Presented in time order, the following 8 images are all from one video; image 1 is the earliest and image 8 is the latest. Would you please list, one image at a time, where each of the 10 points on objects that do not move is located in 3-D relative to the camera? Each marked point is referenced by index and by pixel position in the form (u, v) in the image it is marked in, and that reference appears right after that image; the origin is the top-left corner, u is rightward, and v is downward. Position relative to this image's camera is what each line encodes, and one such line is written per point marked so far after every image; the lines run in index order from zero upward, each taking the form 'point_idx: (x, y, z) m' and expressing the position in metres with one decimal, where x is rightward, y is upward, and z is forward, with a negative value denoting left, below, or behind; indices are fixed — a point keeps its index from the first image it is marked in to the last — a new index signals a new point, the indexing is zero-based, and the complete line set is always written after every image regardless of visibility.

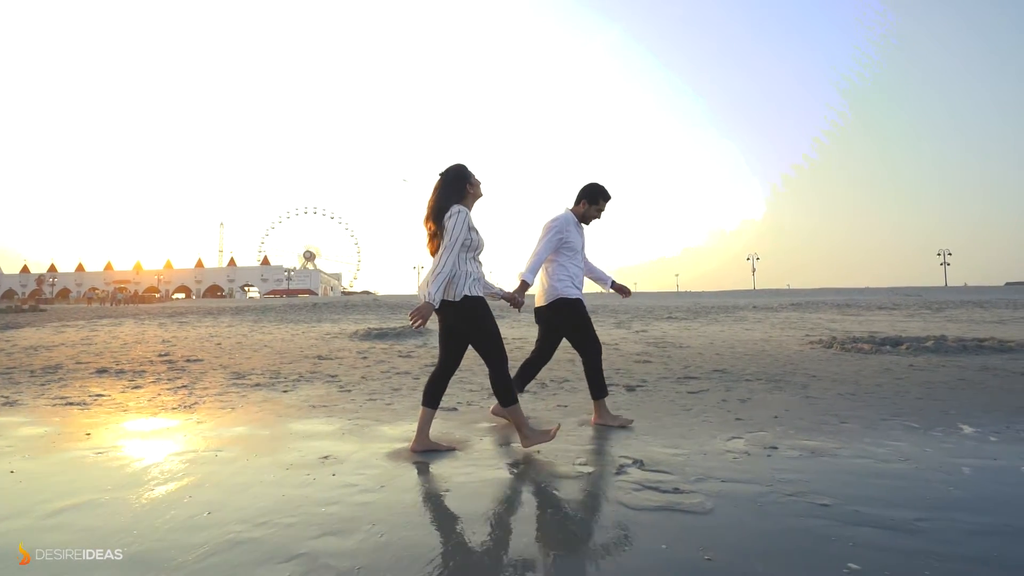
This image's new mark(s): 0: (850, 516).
0: (+1.2, -0.8, +2.4) m
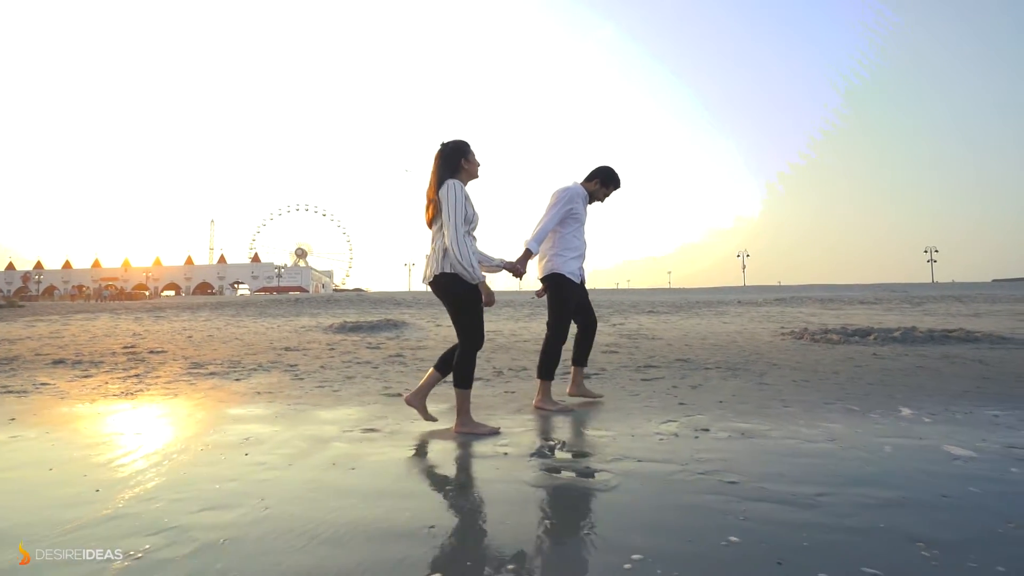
0: (+0.8, -0.7, +2.3) m
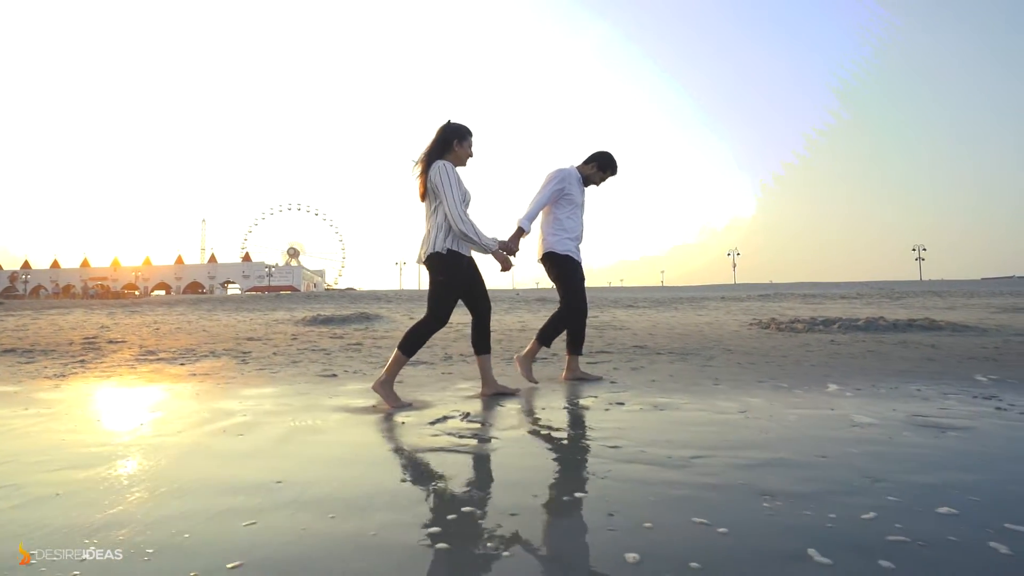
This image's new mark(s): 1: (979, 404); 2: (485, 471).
0: (+0.4, -0.6, +2.3) m
1: (+2.3, -0.6, +3.1) m
2: (-0.1, -0.6, +2.1) m
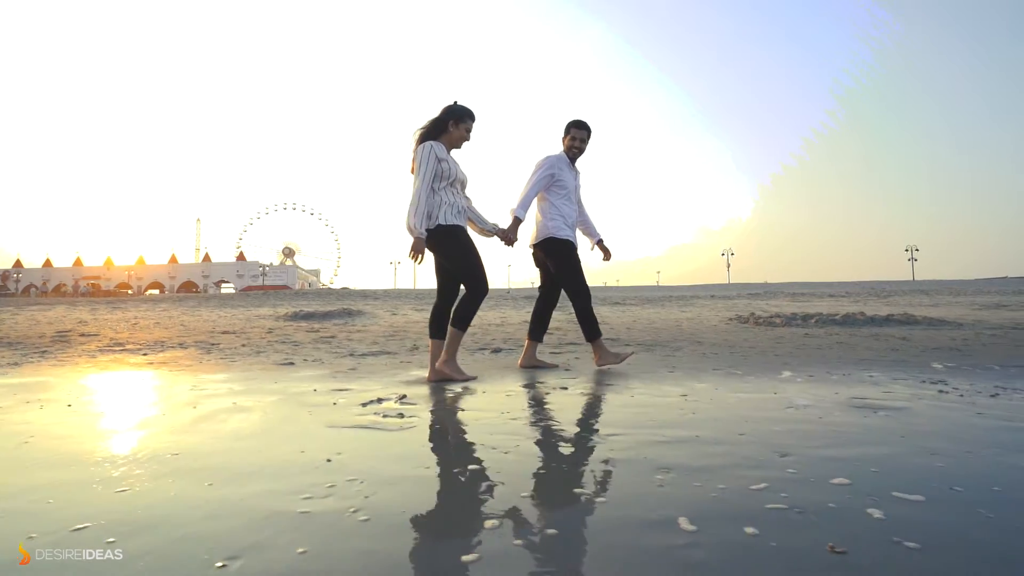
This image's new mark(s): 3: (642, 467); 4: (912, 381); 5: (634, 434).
0: (+0.1, -0.5, +2.2) m
1: (+2.0, -0.5, +3.1) m
2: (-0.4, -0.5, +2.0) m
3: (+0.3, -0.5, +1.7) m
4: (+2.1, -0.5, +3.3) m
5: (+0.4, -0.5, +2.2) m
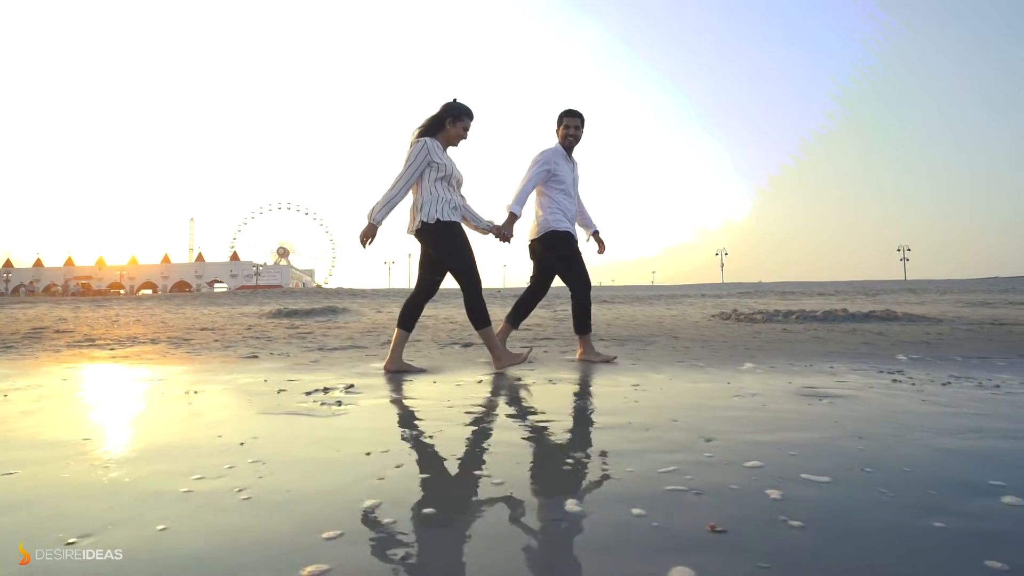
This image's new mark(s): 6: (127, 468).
0: (-0.1, -0.5, +2.2) m
1: (+1.8, -0.4, +3.1) m
2: (-0.6, -0.5, +2.0) m
3: (+0.1, -0.4, +1.7) m
4: (+1.9, -0.4, +3.3) m
5: (+0.2, -0.4, +2.1) m
6: (-0.9, -0.4, +1.6) m
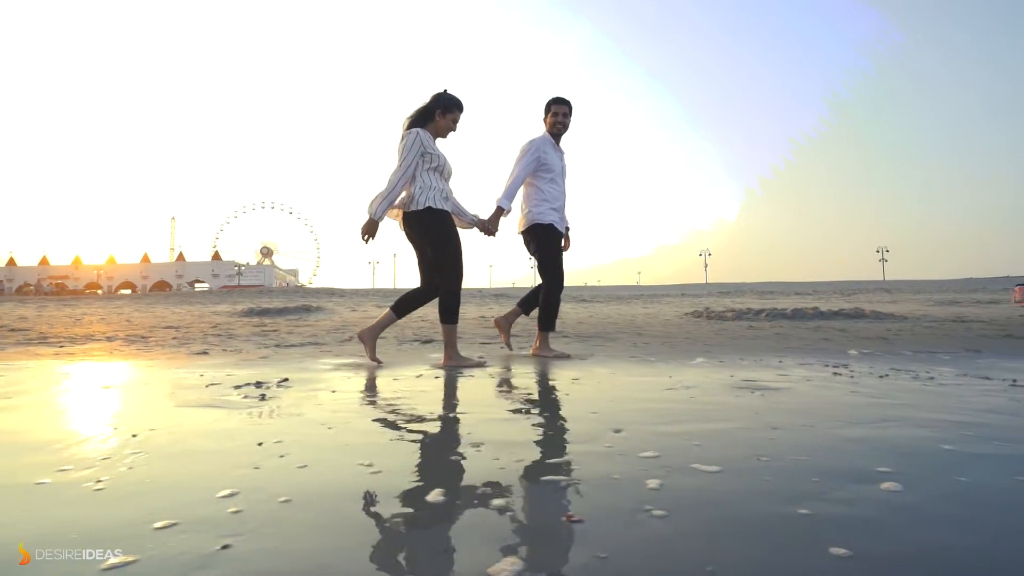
0: (-0.4, -0.4, +2.1) m
1: (+1.5, -0.4, +3.0) m
2: (-0.9, -0.4, +1.9) m
3: (-0.2, -0.4, +1.6) m
4: (+1.6, -0.4, +3.3) m
5: (-0.1, -0.4, +2.1) m
6: (-1.2, -0.4, +1.5) m
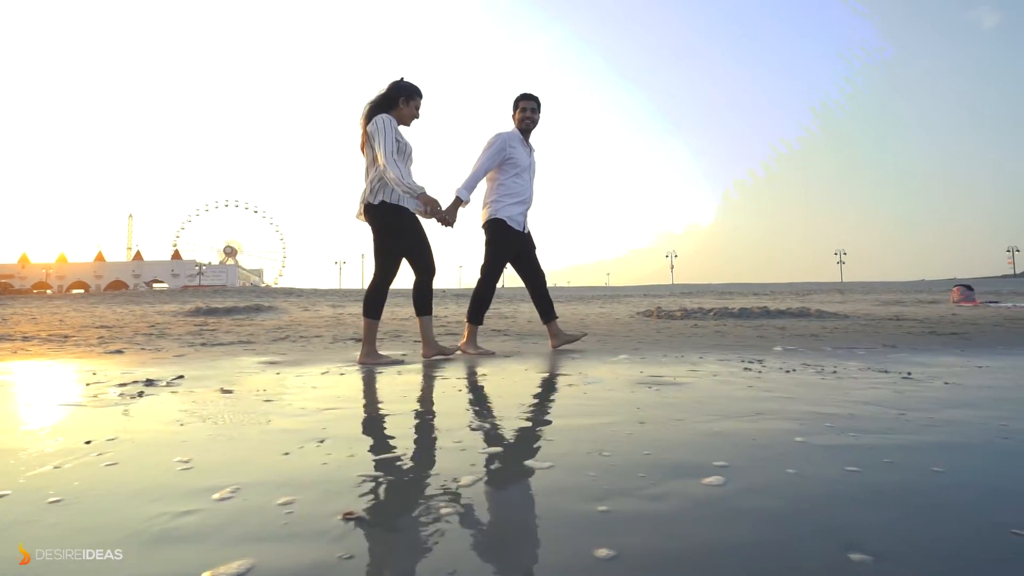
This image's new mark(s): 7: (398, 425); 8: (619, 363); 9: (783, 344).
0: (-0.8, -0.4, +2.0) m
1: (+1.1, -0.4, +3.0) m
2: (-1.3, -0.4, +1.8) m
3: (-0.5, -0.4, +1.5) m
4: (+1.1, -0.4, +3.3) m
5: (-0.5, -0.4, +2.0) m
6: (-1.5, -0.4, +1.3) m
7: (-0.3, -0.4, +1.8) m
8: (+0.6, -0.4, +3.4) m
9: (+1.8, -0.4, +4.3) m
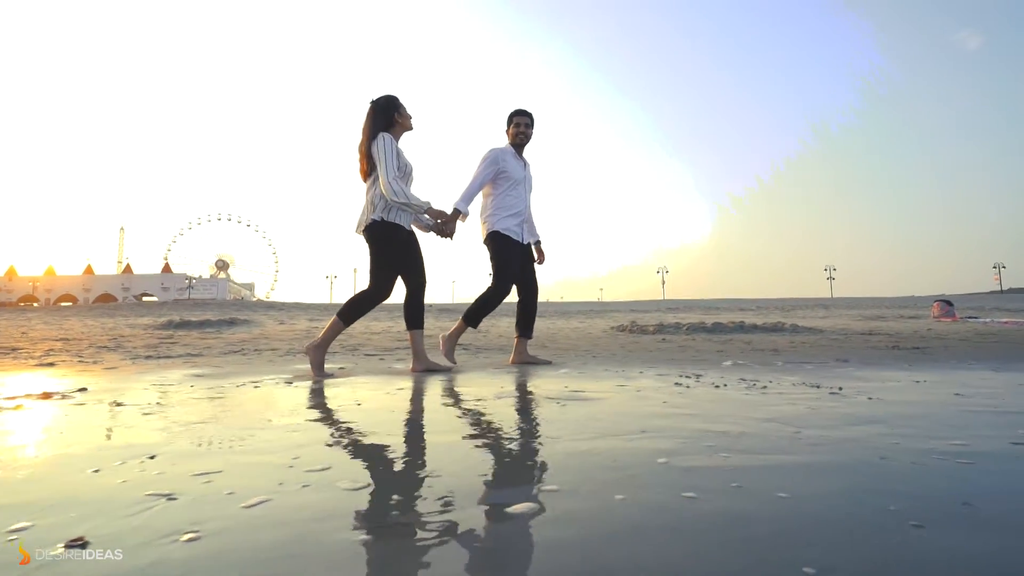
0: (-1.1, -0.4, +1.9) m
1: (+0.7, -0.4, +2.9) m
2: (-1.6, -0.4, +1.6) m
3: (-0.8, -0.4, +1.4) m
4: (+0.8, -0.4, +3.1) m
5: (-0.8, -0.4, +1.9) m
6: (-1.9, -0.4, +1.2) m
7: (-0.6, -0.4, +1.6) m
8: (+0.2, -0.5, +3.2) m
9: (+1.5, -0.5, +4.1) m
